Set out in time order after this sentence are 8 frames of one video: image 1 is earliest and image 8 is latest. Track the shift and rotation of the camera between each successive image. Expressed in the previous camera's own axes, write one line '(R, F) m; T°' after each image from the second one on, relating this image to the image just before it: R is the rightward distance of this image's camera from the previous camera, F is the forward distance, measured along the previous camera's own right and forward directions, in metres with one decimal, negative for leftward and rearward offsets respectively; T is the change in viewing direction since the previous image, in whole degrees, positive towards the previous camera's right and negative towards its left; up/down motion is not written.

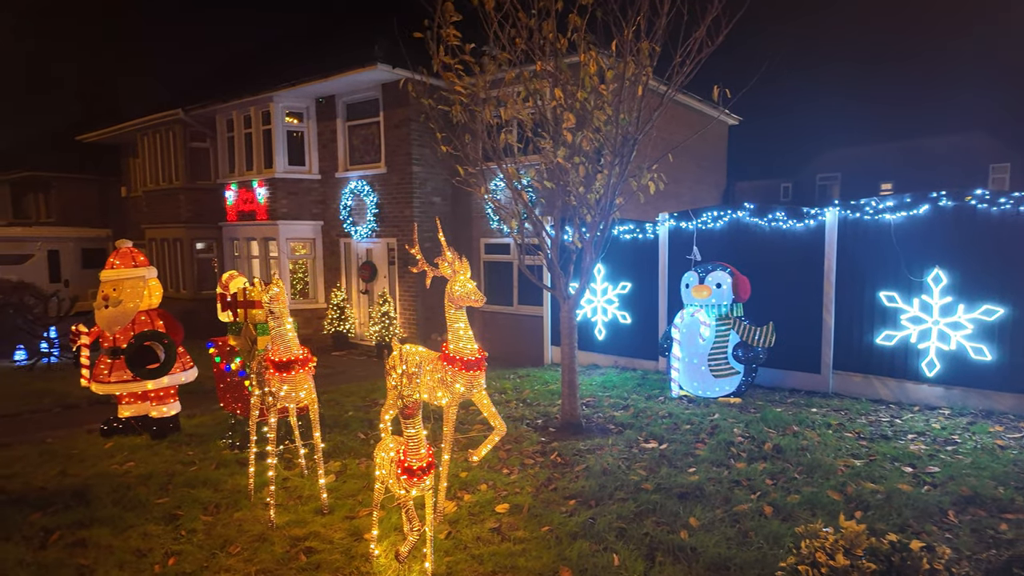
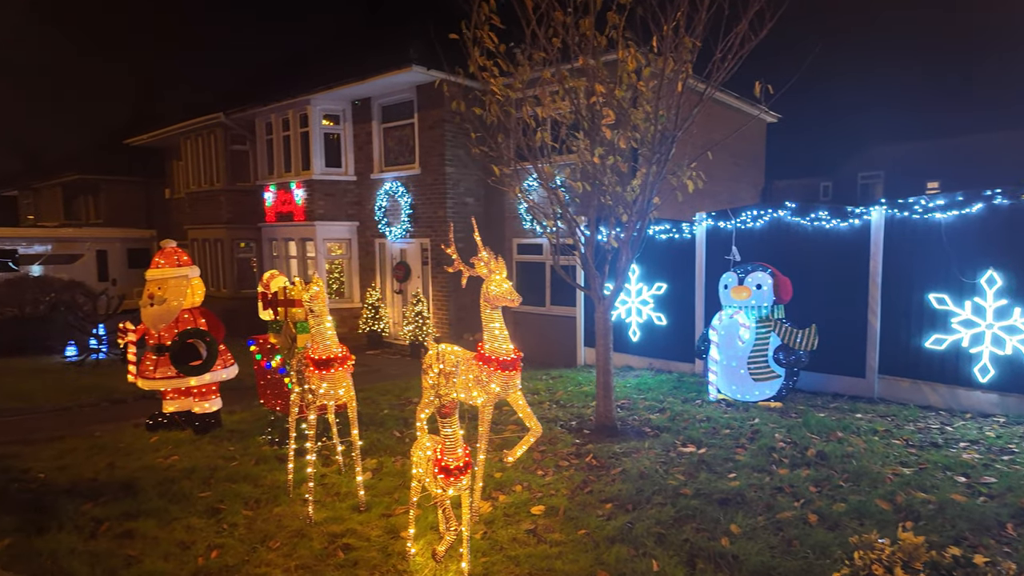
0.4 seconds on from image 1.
(0.0, 0.0) m; -3°
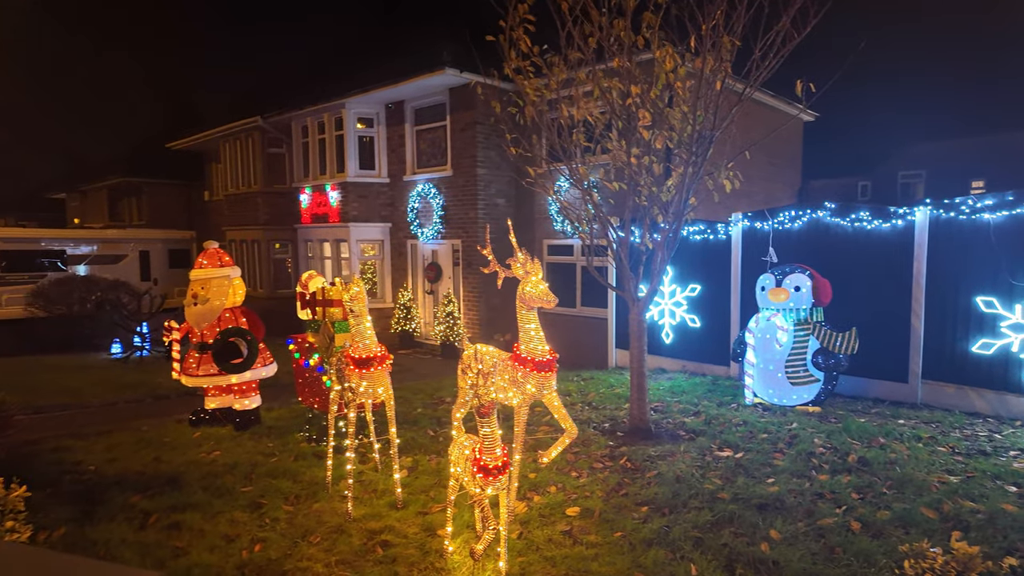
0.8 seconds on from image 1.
(-0.1, 0.0) m; -3°
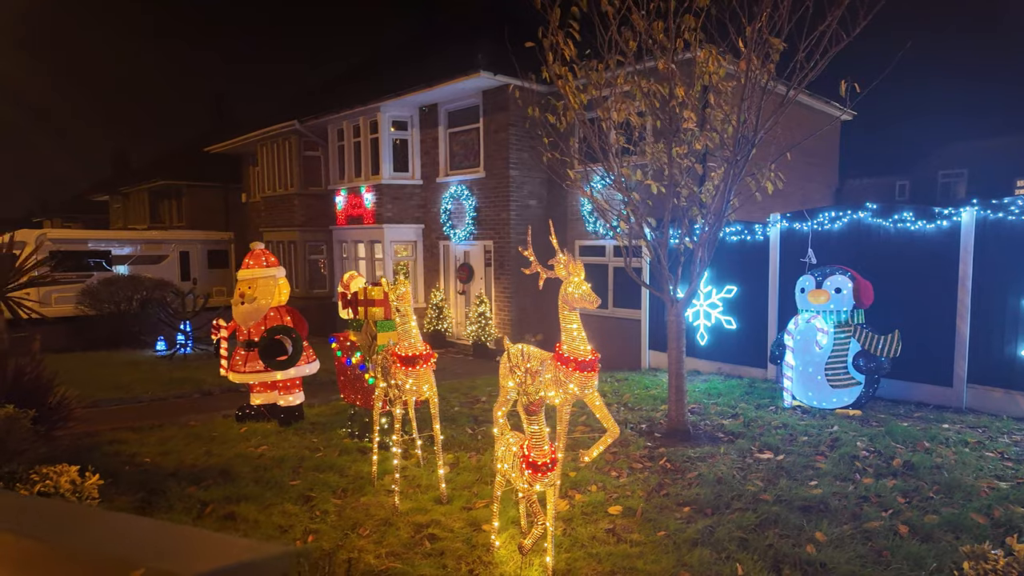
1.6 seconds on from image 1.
(-0.1, -0.1) m; -2°
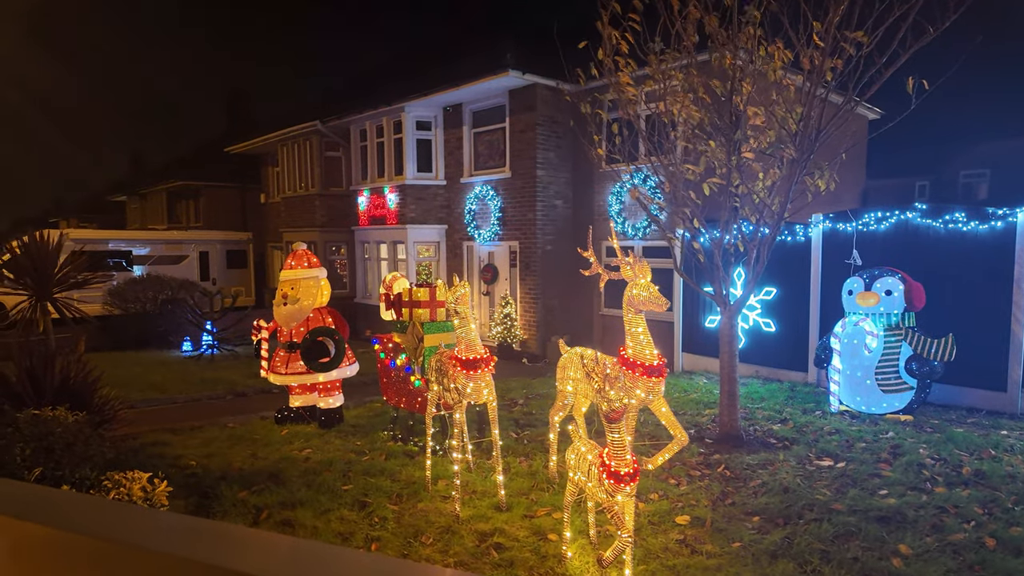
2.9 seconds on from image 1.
(-0.5, +0.1) m; -1°
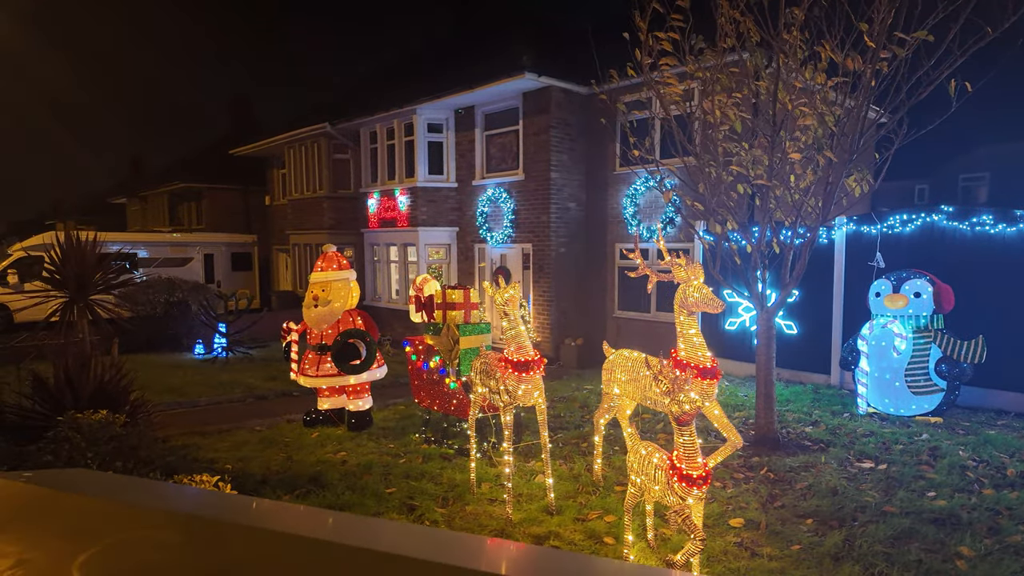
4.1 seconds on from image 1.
(-0.5, 0.0) m; +1°
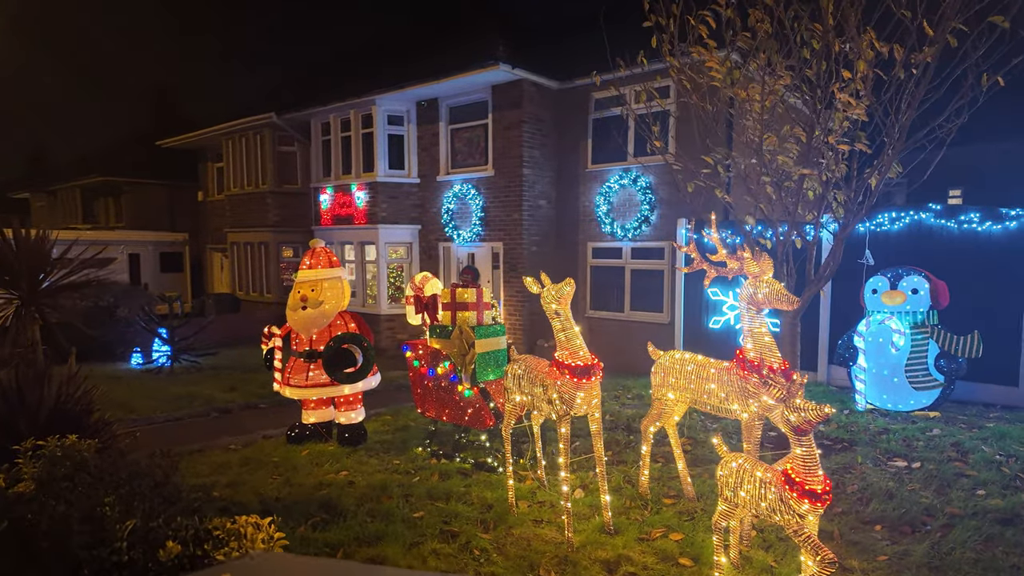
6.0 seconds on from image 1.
(-0.9, +0.6) m; +7°
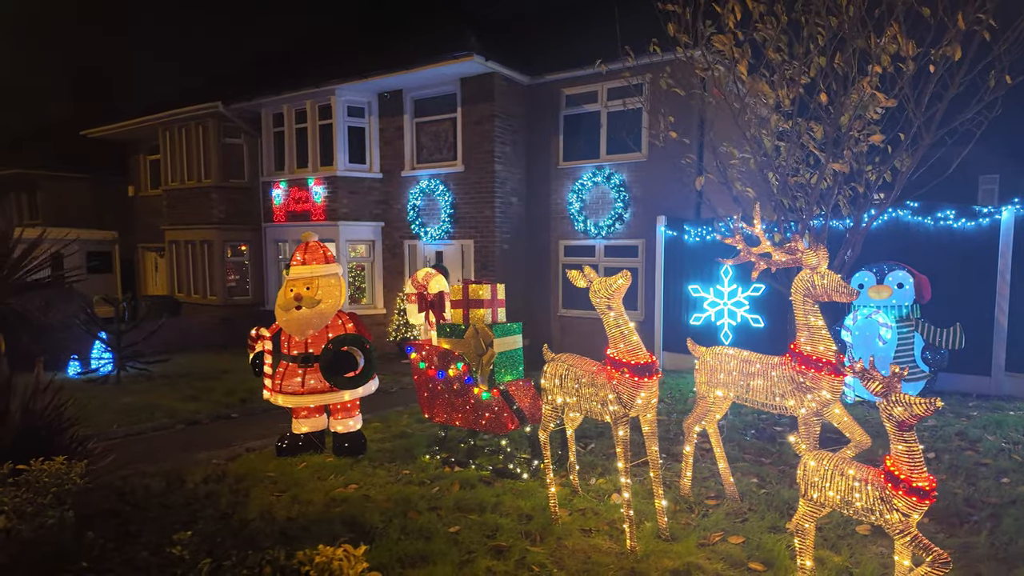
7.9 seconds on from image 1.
(-0.8, +0.4) m; +6°
